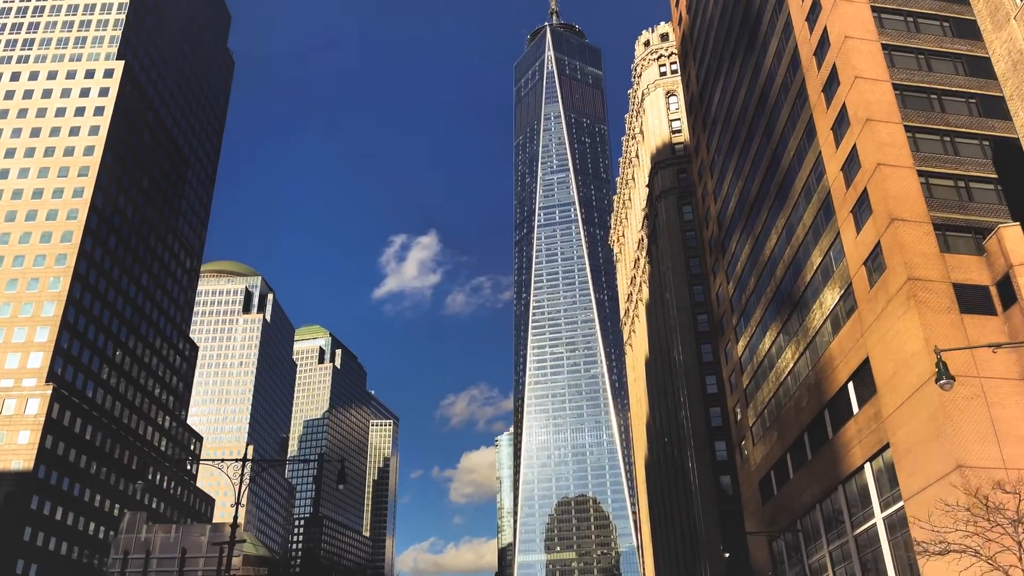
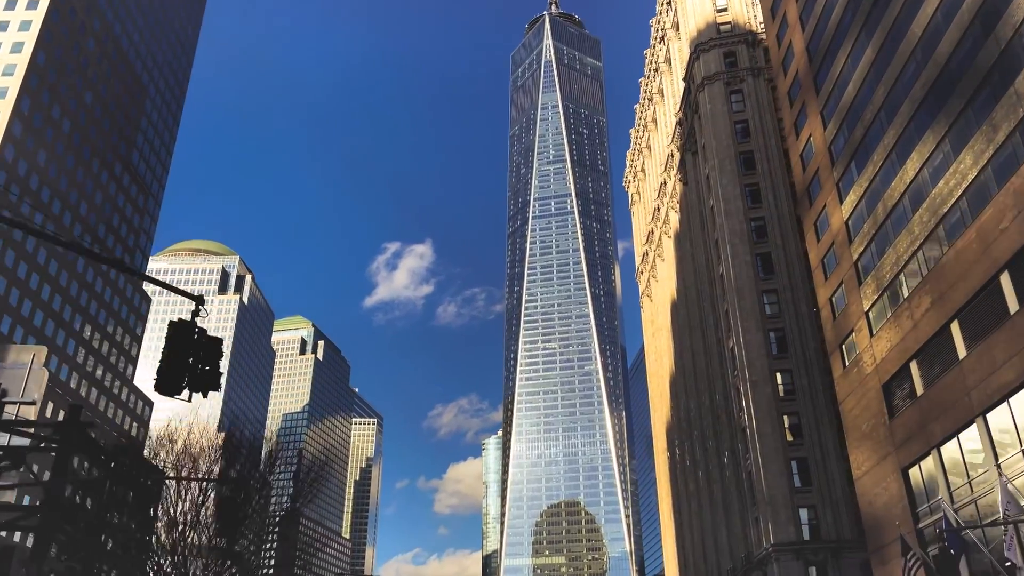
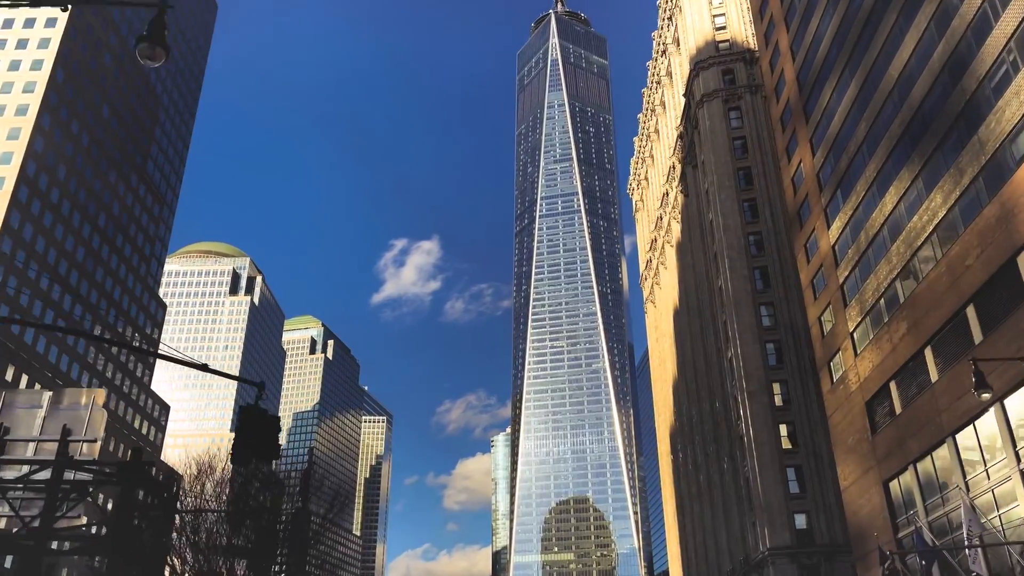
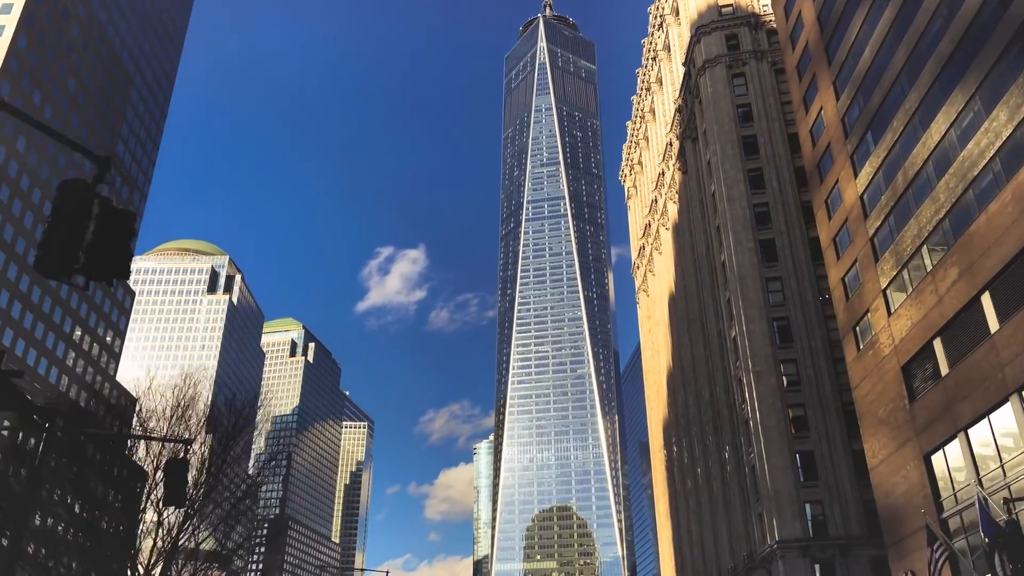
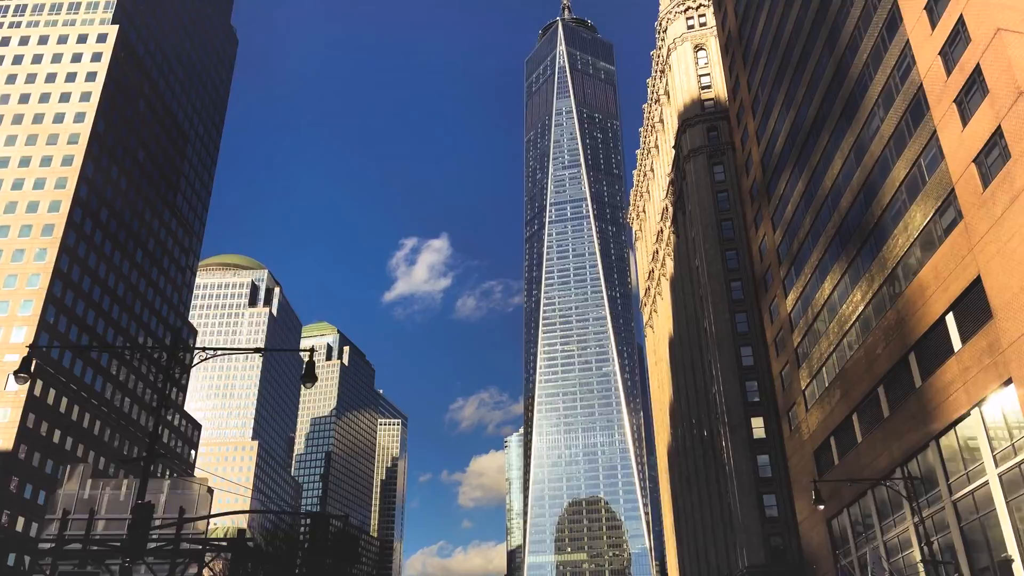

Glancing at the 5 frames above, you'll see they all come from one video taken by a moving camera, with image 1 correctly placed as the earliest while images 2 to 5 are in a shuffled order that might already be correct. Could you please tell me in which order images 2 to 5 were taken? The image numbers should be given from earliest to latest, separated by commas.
5, 3, 2, 4
